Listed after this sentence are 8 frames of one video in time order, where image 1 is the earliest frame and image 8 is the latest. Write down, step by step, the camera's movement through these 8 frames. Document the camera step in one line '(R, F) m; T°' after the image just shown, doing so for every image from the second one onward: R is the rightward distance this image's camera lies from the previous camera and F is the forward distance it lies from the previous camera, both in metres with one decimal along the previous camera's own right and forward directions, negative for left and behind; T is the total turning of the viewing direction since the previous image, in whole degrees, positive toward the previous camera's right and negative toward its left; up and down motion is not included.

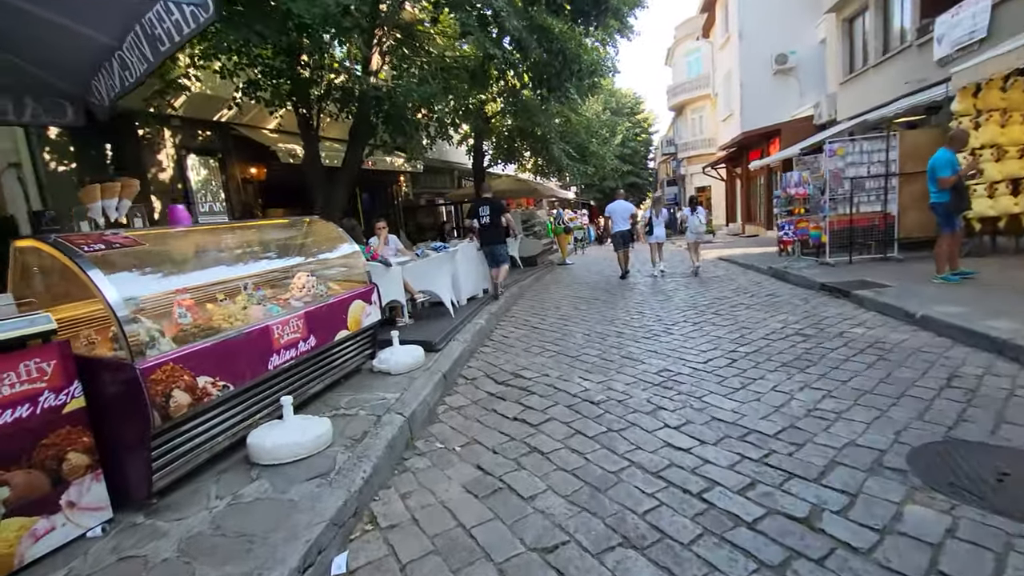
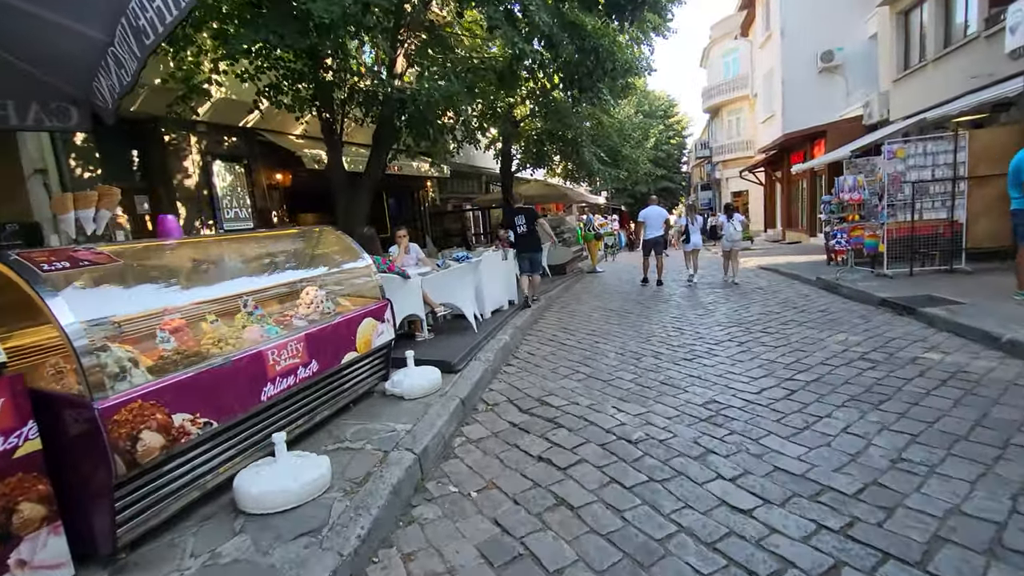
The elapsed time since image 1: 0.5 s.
(0.0, +0.4) m; -3°
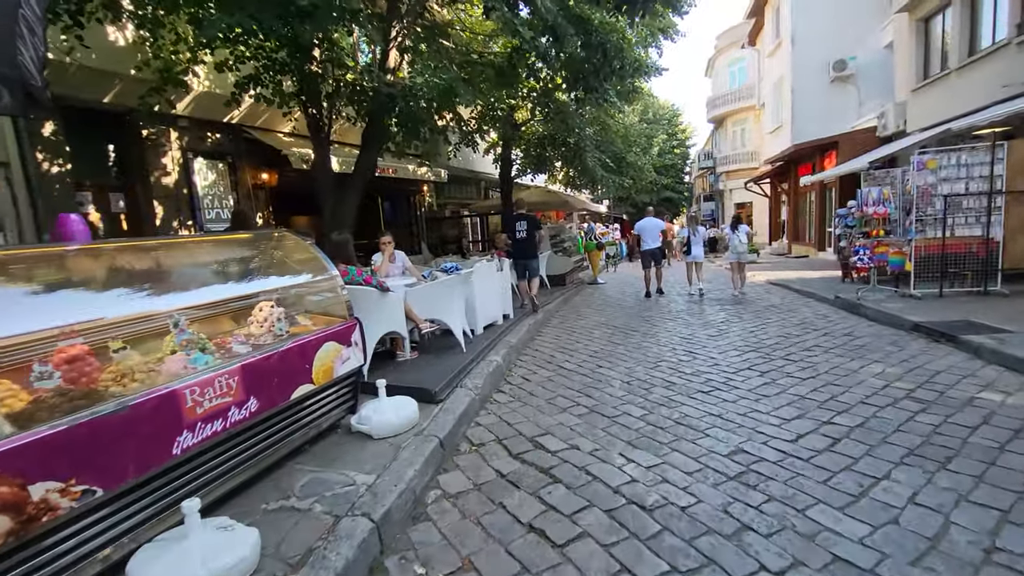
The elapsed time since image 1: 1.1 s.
(0.0, +0.6) m; 0°
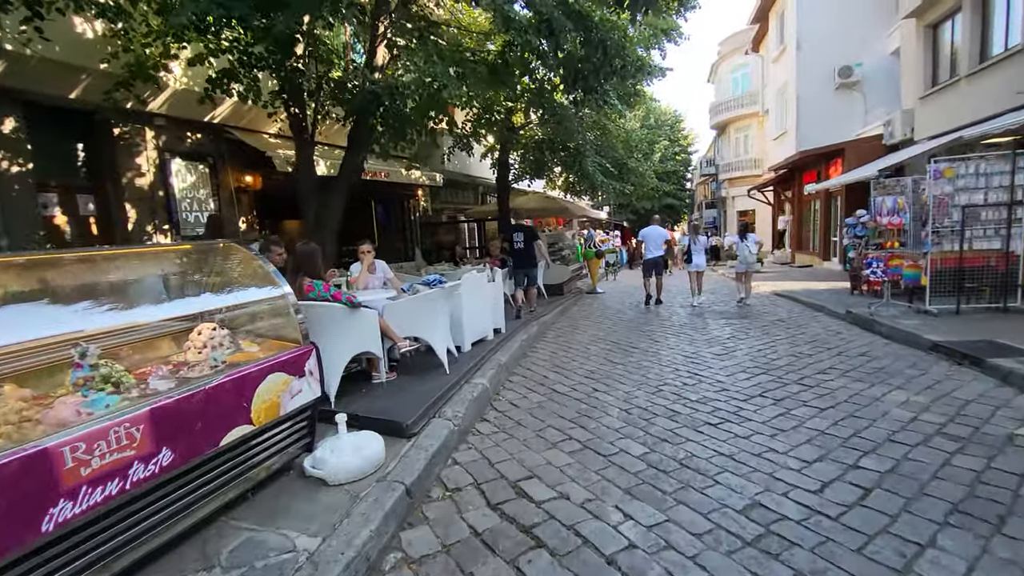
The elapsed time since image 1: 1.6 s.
(+0.1, +0.4) m; 0°
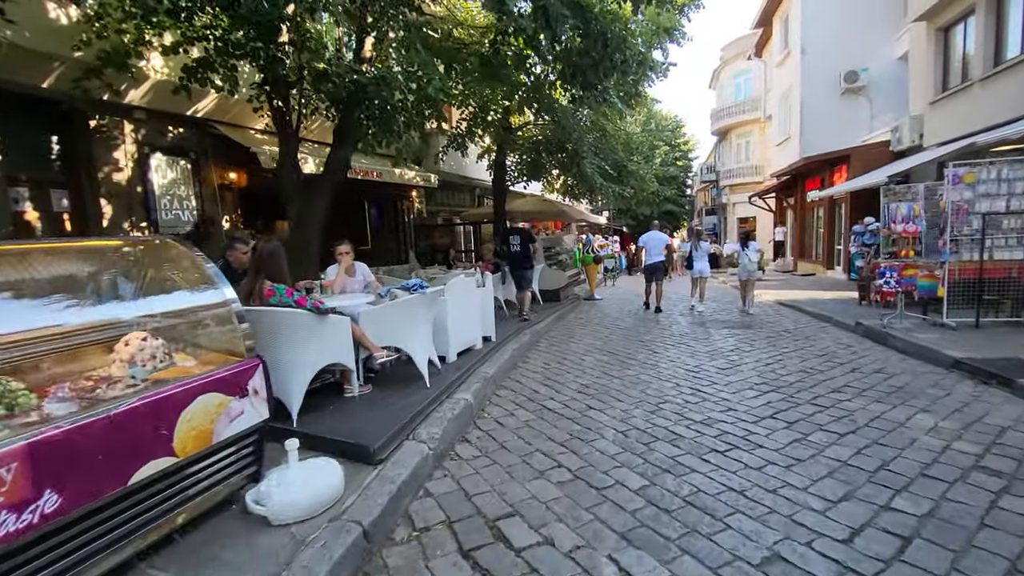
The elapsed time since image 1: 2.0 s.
(+0.1, +0.4) m; 0°
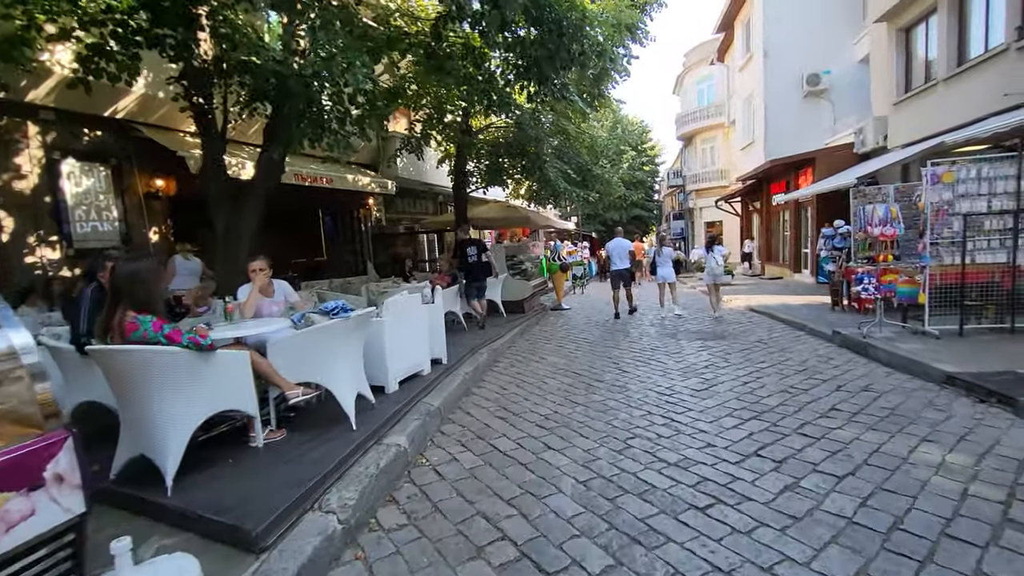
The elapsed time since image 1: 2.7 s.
(+0.2, +0.6) m; +3°
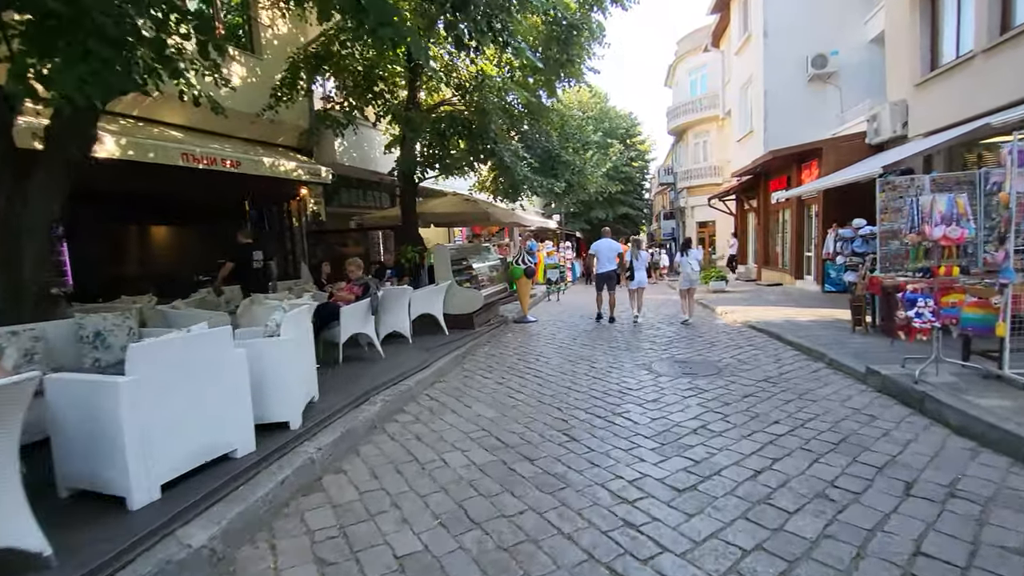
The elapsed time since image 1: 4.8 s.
(+0.7, +1.9) m; +1°
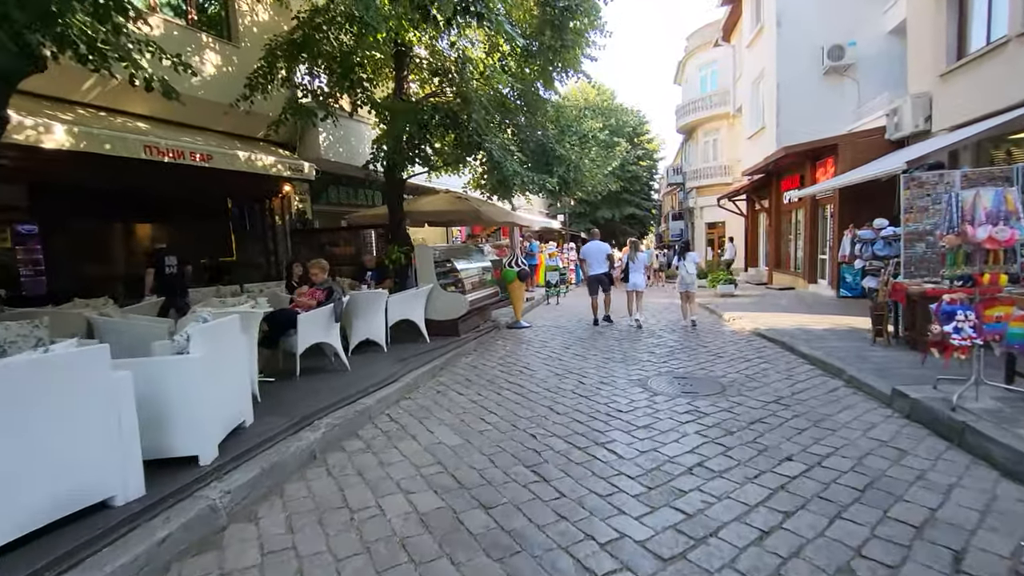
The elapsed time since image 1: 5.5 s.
(+0.3, +0.6) m; -1°
